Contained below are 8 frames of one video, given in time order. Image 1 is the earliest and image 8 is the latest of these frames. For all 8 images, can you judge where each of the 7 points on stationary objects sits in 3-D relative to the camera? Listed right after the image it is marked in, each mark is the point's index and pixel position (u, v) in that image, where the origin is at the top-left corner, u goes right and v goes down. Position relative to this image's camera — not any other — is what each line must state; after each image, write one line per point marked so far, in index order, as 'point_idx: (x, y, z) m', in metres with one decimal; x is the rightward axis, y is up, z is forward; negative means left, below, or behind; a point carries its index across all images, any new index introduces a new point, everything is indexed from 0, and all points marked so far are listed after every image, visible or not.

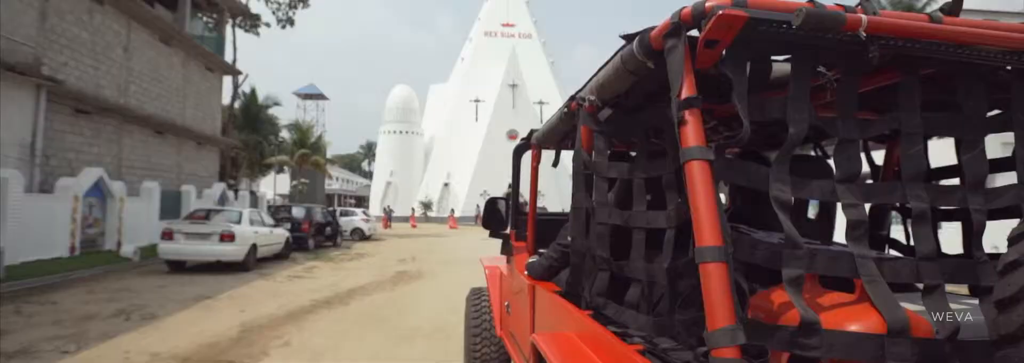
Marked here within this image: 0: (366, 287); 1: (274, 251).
0: (-3.1, -2.2, +11.0) m
1: (-6.9, -2.0, +15.1) m
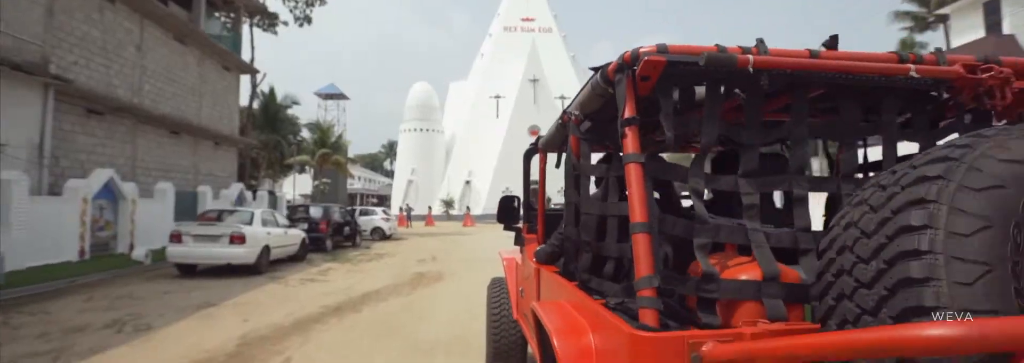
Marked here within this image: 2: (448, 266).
0: (-2.6, -2.2, +10.3) m
1: (-6.2, -2.0, +14.5) m
2: (-1.8, -2.4, +14.5) m
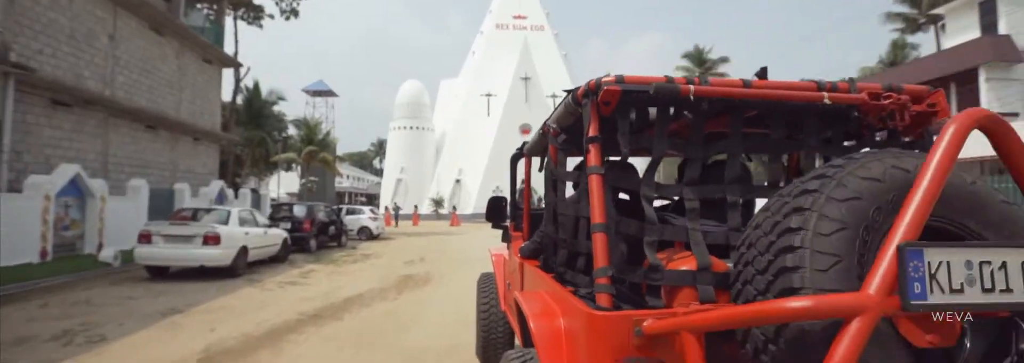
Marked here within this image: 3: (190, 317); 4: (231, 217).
0: (-2.7, -2.1, +9.6) m
1: (-6.4, -1.9, +13.7) m
2: (-2.0, -2.3, +13.8) m
3: (-4.7, -2.0, +7.5) m
4: (-6.5, -0.8, +12.0) m
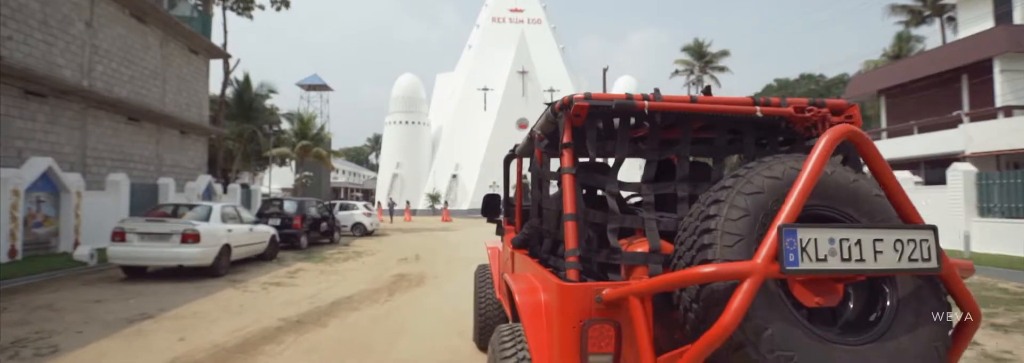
0: (-2.7, -2.0, +9.0) m
1: (-6.4, -1.8, +13.0) m
2: (-2.1, -2.2, +13.1) m
3: (-4.6, -1.9, +6.8) m
4: (-6.5, -0.7, +11.3) m
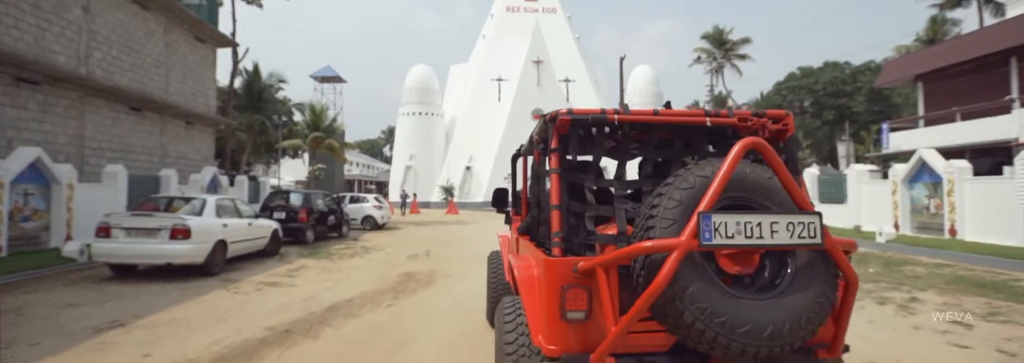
0: (-2.5, -1.9, +8.1) m
1: (-6.1, -1.6, +12.3) m
2: (-1.7, -2.0, +12.3) m
3: (-4.4, -1.8, +6.0) m
4: (-6.2, -0.5, +10.5) m
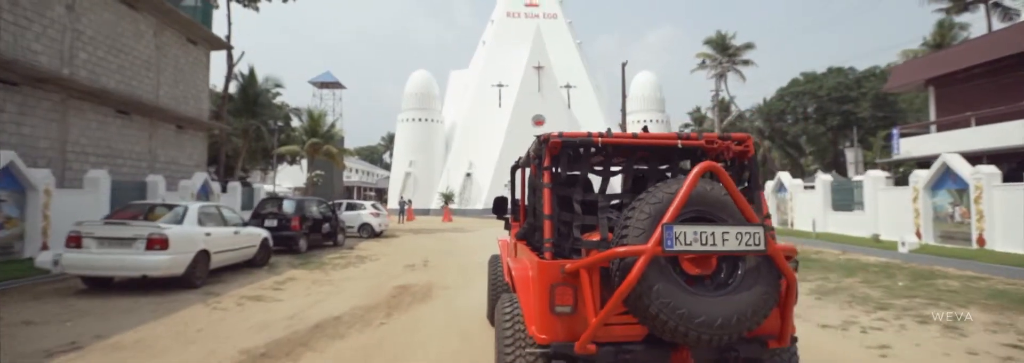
0: (-2.4, -1.9, +7.4) m
1: (-6.0, -1.7, +11.6) m
2: (-1.6, -2.1, +11.6) m
3: (-4.4, -1.8, +5.3) m
4: (-6.2, -0.6, +9.8) m
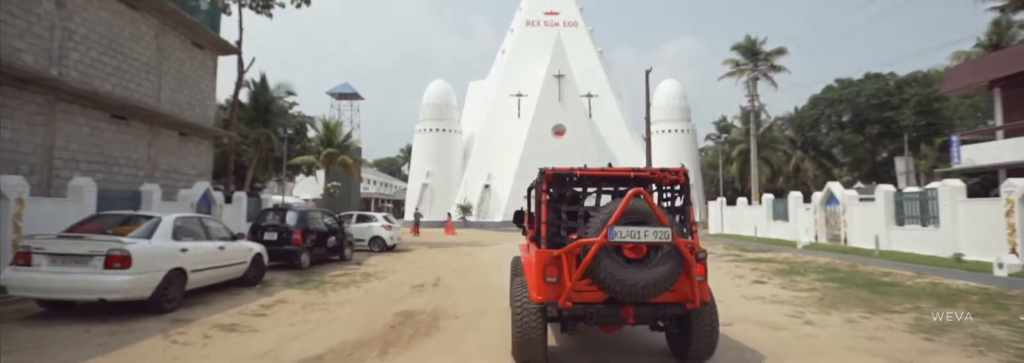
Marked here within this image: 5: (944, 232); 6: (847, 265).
0: (-2.1, -2.0, +5.9) m
1: (-5.6, -1.9, +10.2) m
2: (-1.2, -2.3, +10.0) m
3: (-4.2, -1.8, +3.9) m
4: (-5.8, -0.7, +8.5) m
5: (+11.5, -1.3, +14.0) m
6: (+9.5, -2.4, +14.7) m
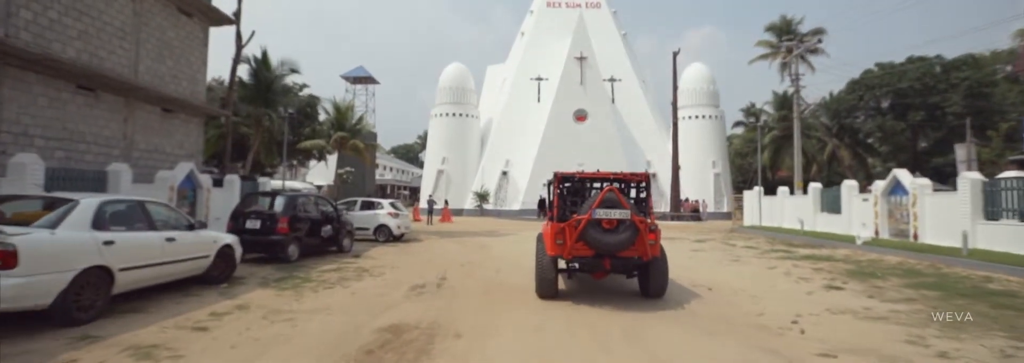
0: (-2.0, -1.7, +3.9) m
1: (-5.3, -1.5, +8.4) m
2: (-0.9, -1.9, +8.0) m
3: (-4.1, -1.6, +1.9) m
4: (-5.5, -0.4, +6.6) m
5: (+11.9, -1.0, +11.5) m
6: (+9.9, -2.0, +12.3) m
